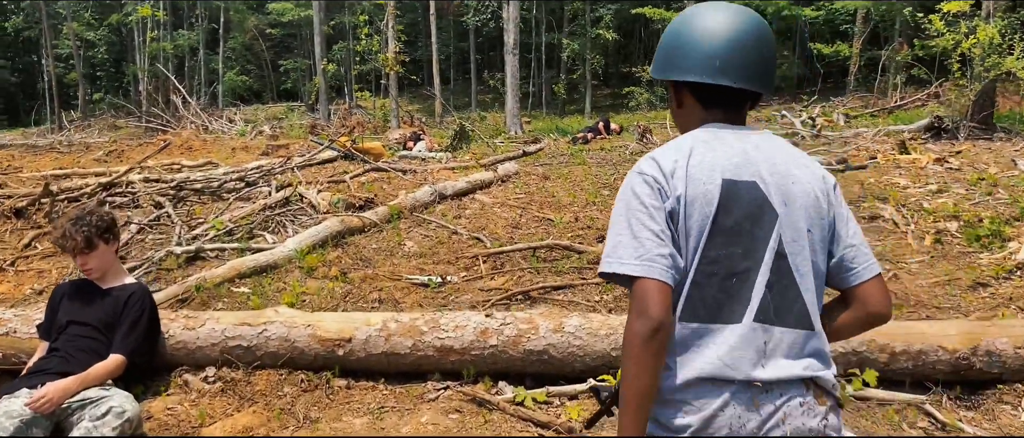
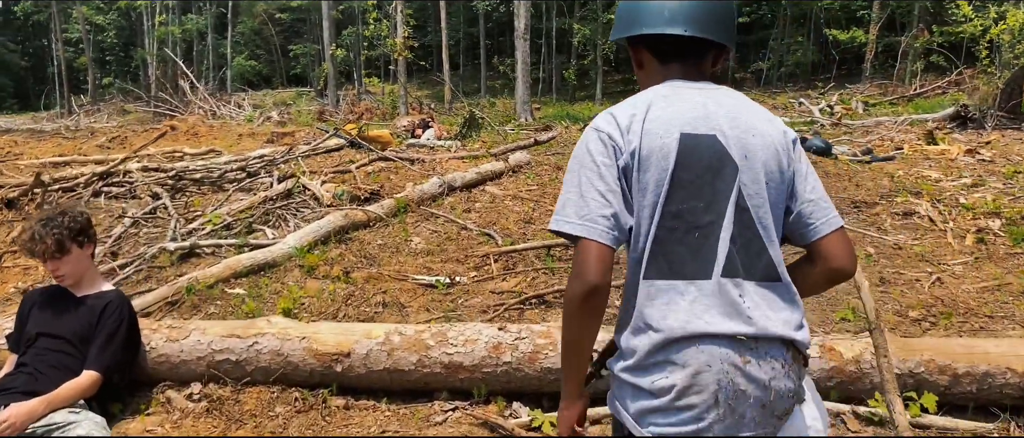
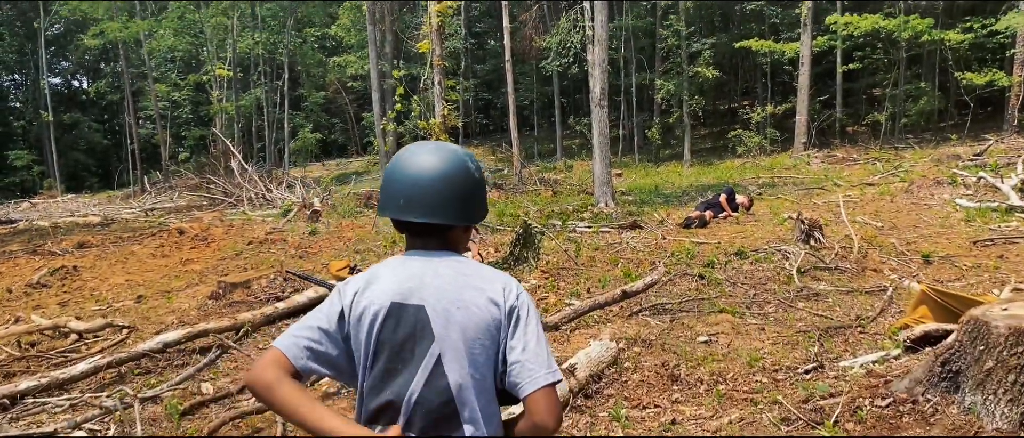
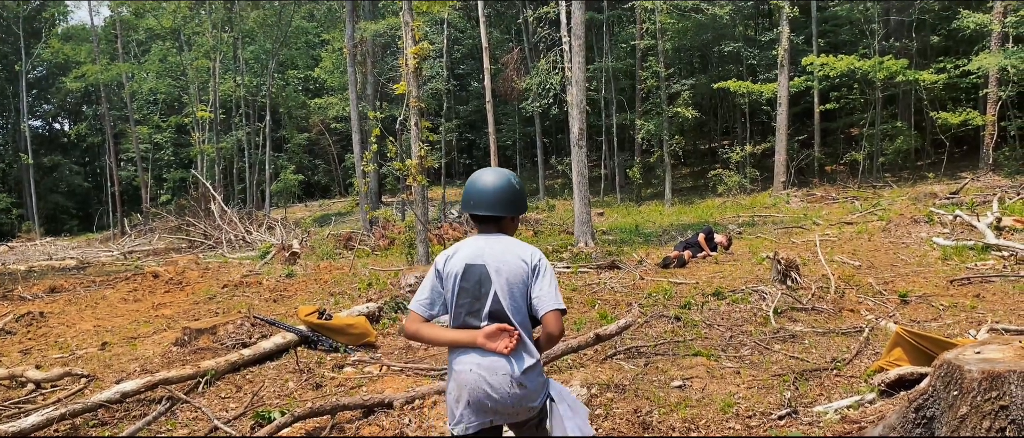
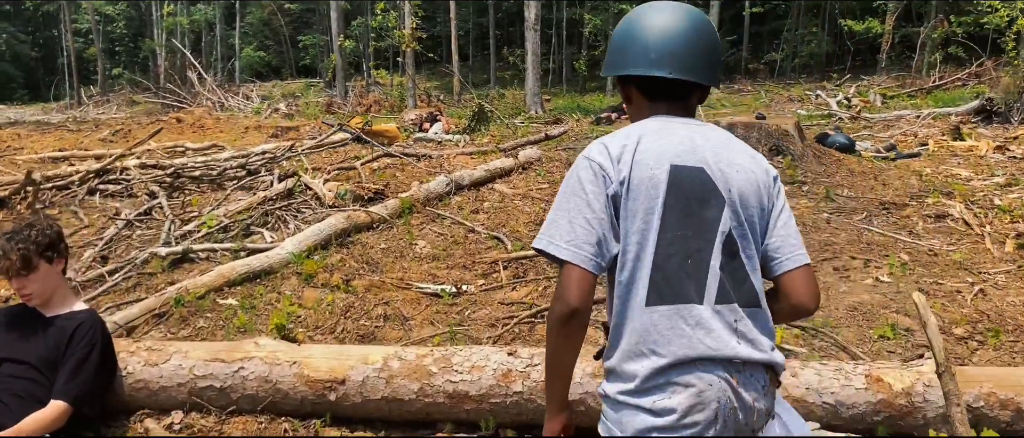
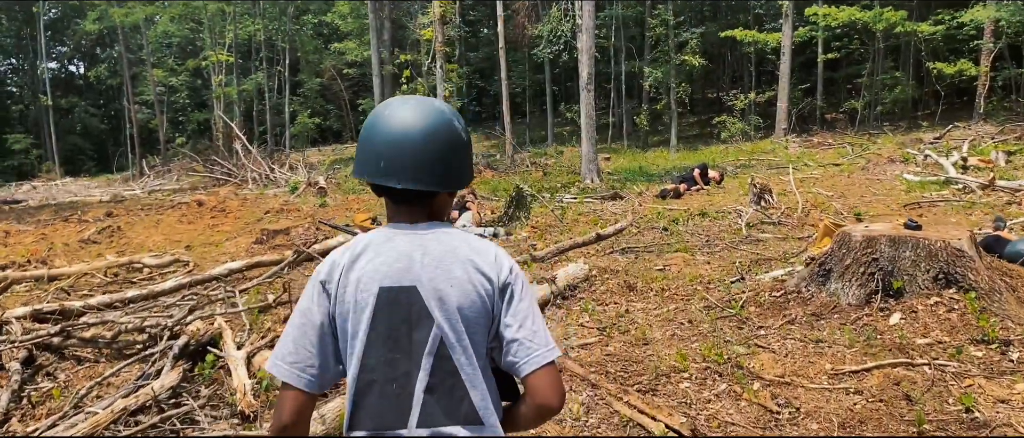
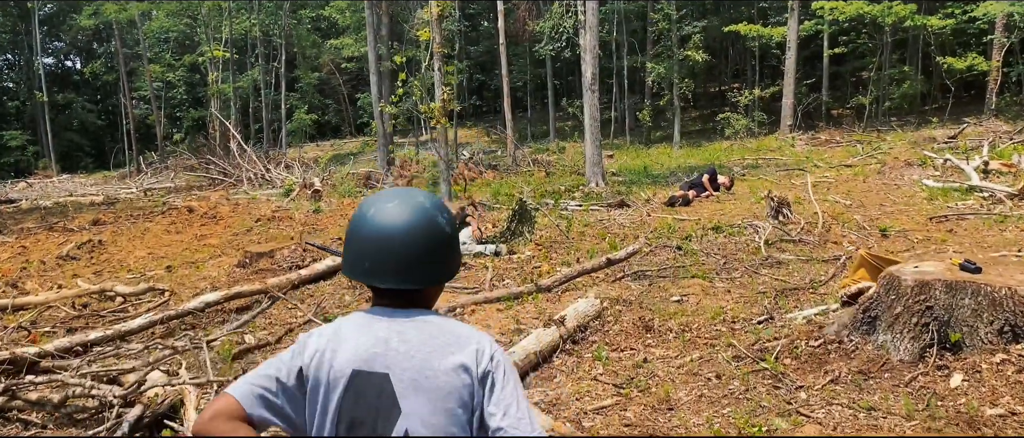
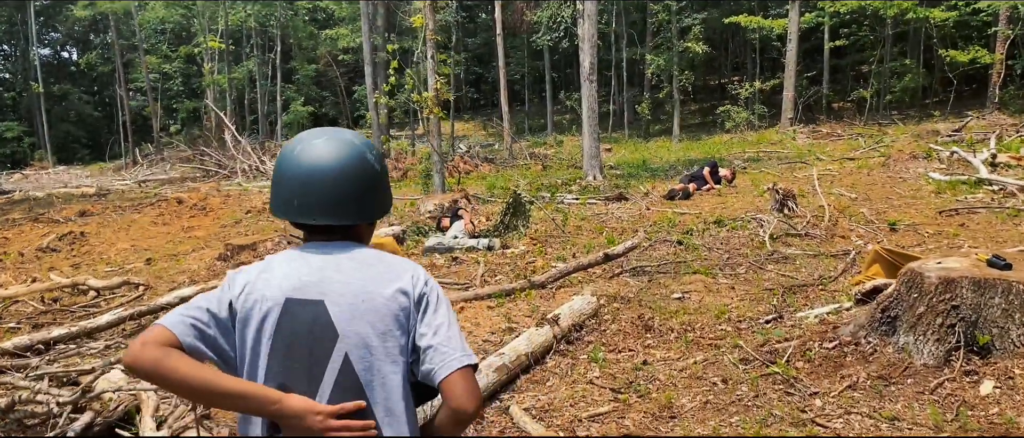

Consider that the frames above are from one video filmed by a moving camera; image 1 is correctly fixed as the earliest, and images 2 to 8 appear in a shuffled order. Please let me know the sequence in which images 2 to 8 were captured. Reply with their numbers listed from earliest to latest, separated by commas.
2, 5, 6, 7, 8, 3, 4
